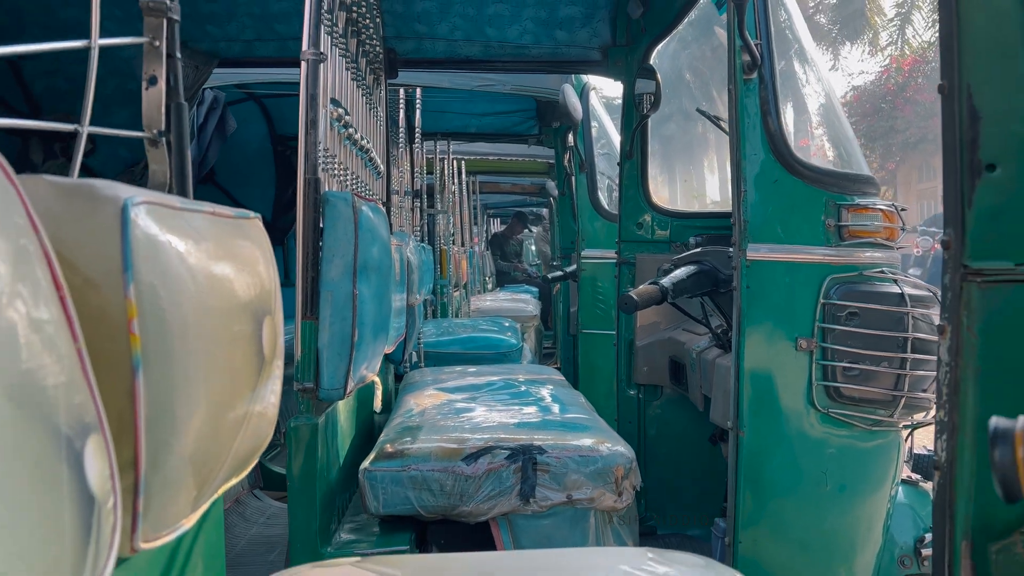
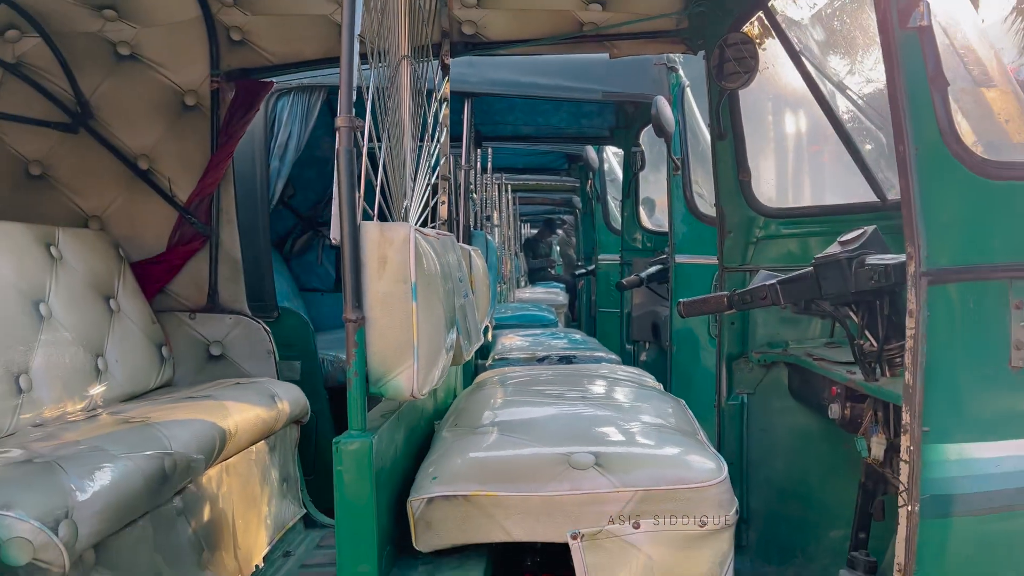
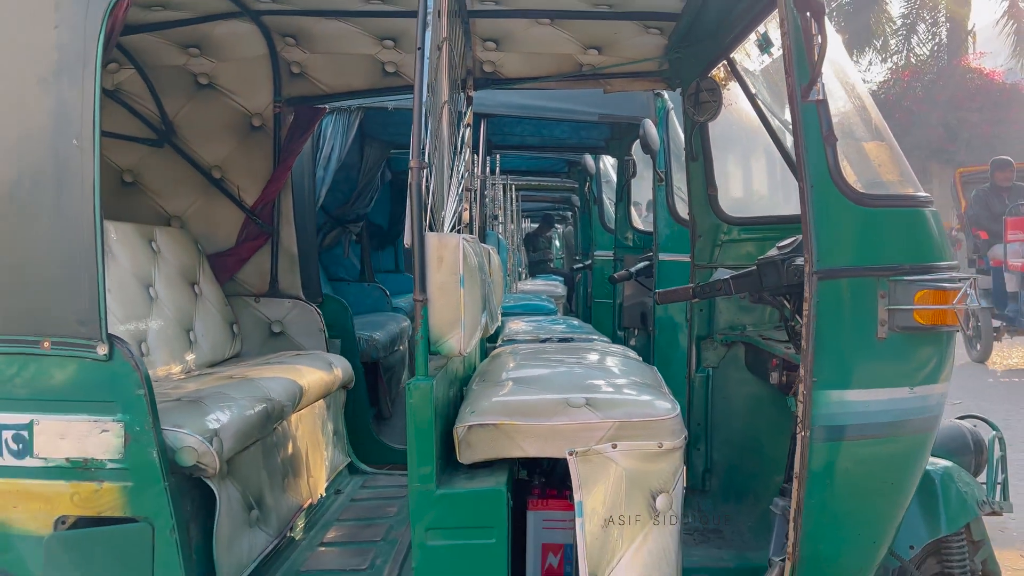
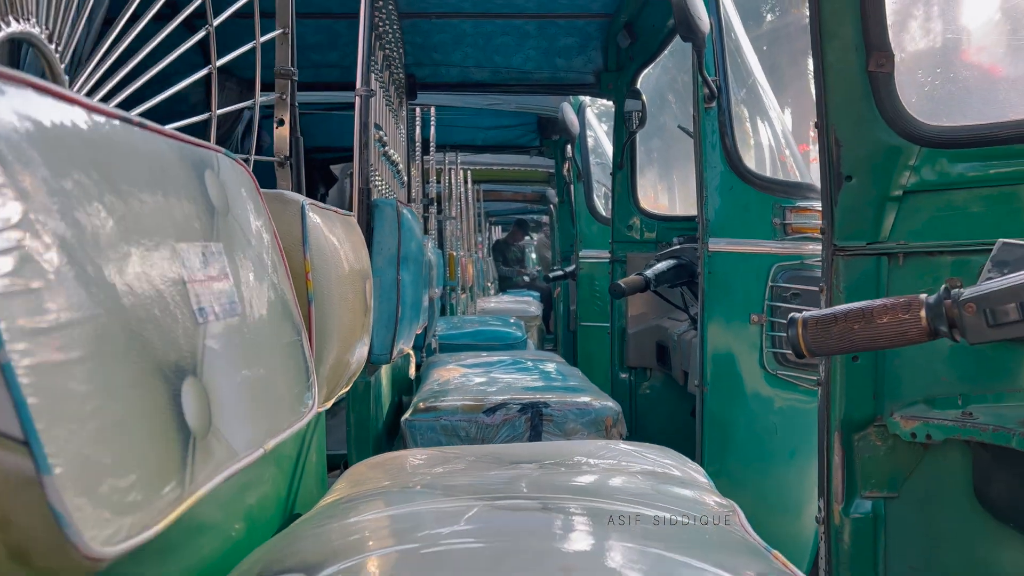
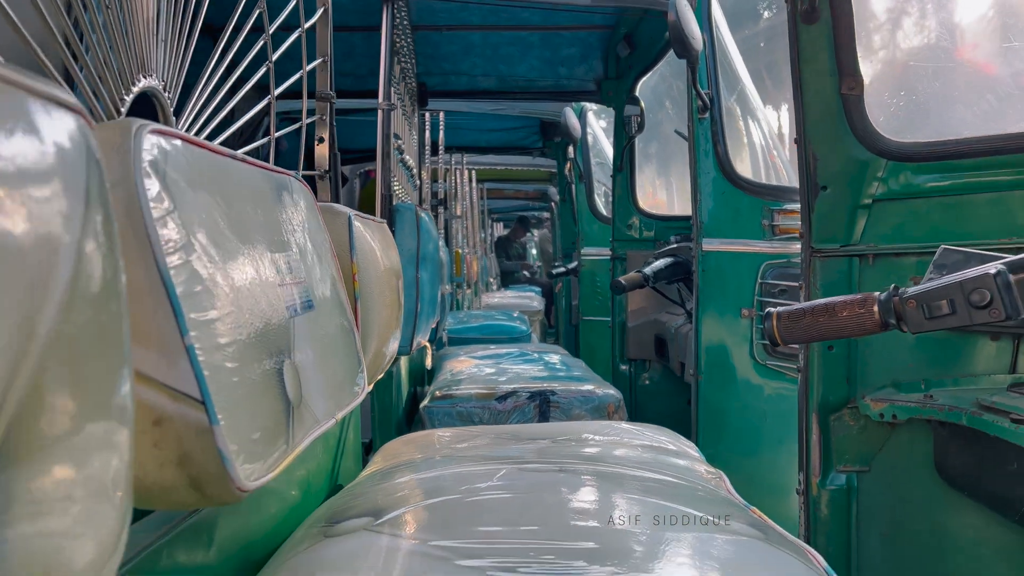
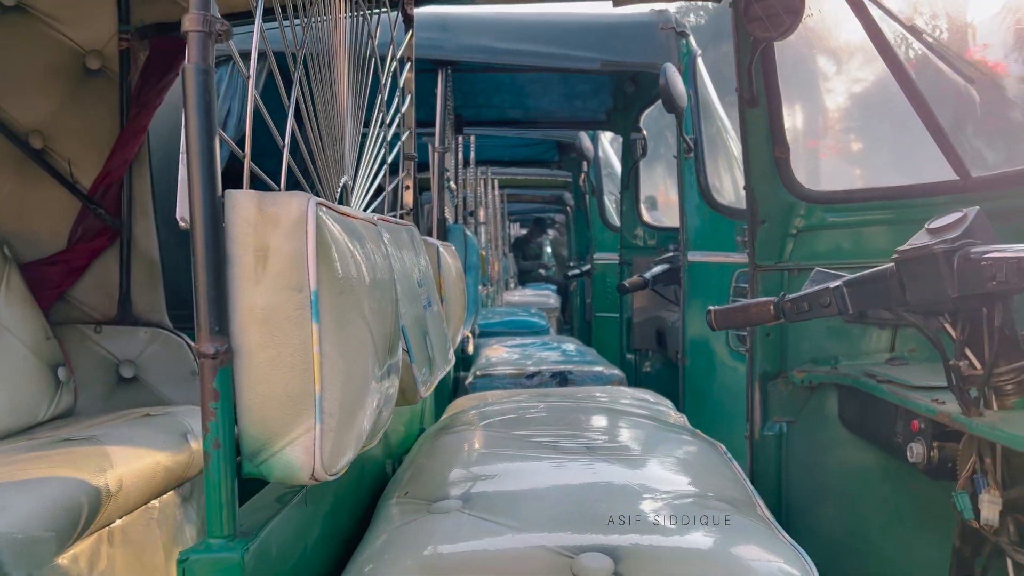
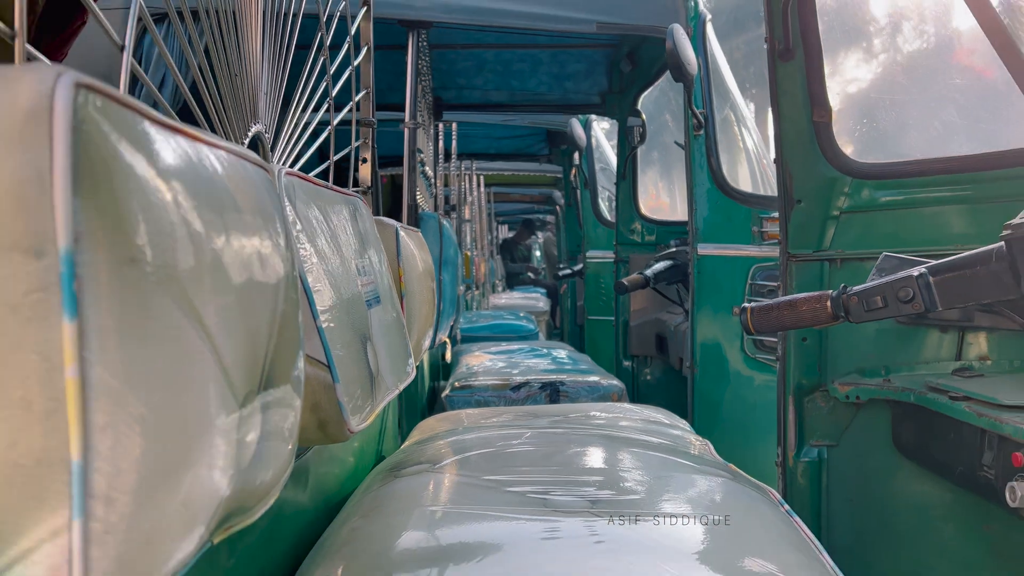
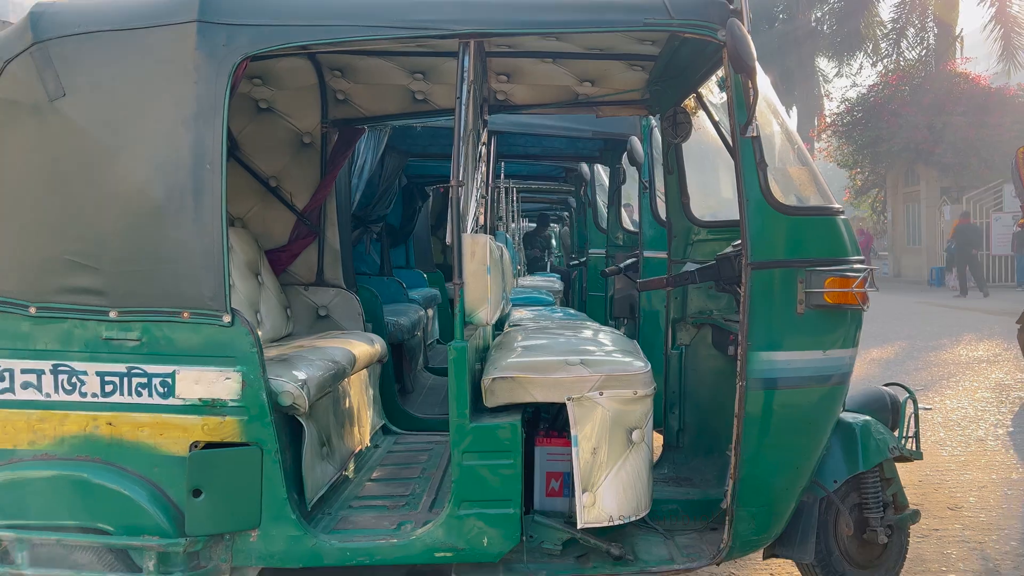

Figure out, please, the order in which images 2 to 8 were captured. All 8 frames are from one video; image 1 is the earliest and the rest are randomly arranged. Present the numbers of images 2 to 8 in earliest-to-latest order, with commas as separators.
4, 5, 7, 6, 2, 3, 8
